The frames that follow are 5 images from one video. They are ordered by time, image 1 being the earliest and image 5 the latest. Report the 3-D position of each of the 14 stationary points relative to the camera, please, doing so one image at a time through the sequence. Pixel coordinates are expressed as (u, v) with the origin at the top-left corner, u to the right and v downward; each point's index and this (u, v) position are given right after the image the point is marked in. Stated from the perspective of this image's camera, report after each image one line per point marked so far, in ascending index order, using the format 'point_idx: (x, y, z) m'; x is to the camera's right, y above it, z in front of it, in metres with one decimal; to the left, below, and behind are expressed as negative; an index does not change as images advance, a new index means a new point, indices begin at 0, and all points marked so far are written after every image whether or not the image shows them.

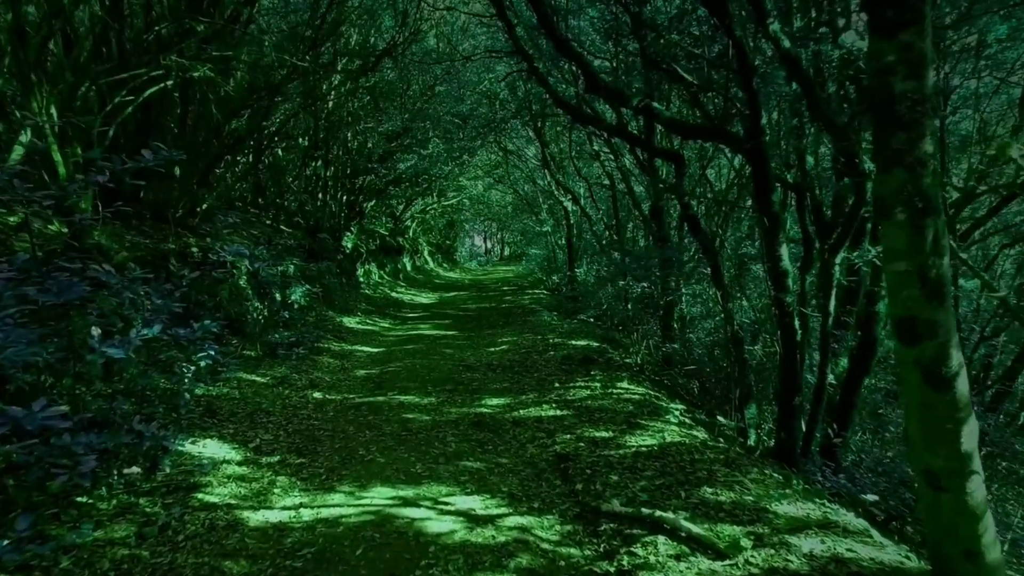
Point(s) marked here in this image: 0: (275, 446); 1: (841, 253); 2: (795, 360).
0: (-2.8, -1.9, +6.6) m
1: (+4.9, +0.5, +8.2) m
2: (+4.3, -1.1, +8.4) m
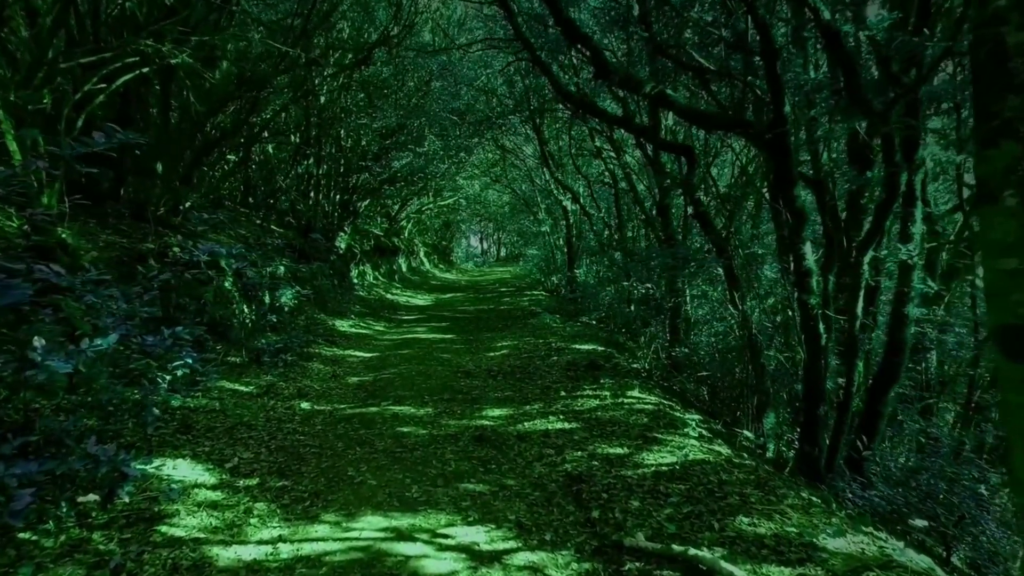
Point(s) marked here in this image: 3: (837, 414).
0: (-2.8, -1.9, +5.9) m
1: (+5.0, +0.5, +7.6) m
2: (+4.4, -1.1, +7.8) m
3: (+4.7, -1.8, +8.0) m
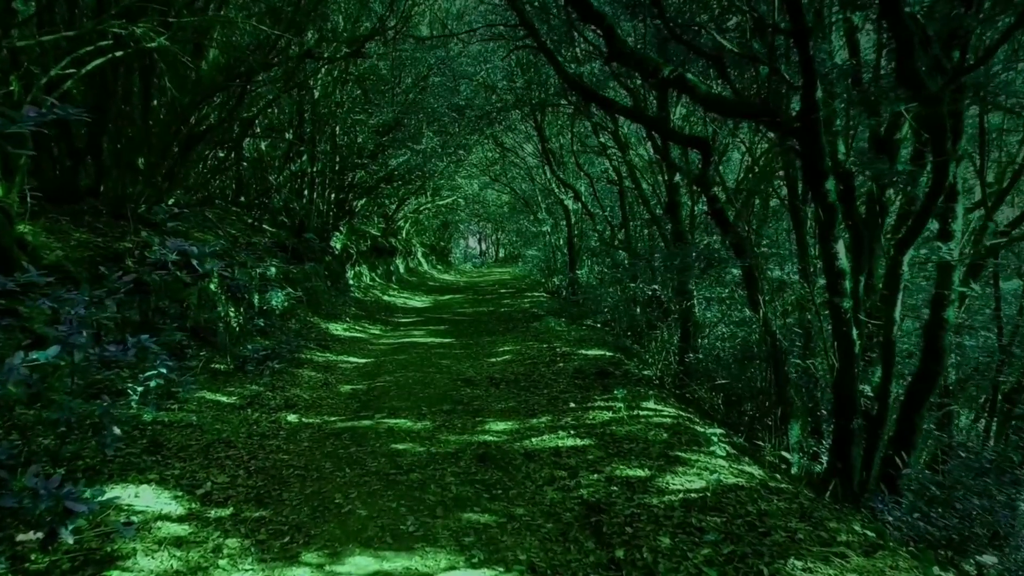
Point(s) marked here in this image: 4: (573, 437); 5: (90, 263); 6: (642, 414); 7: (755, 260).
0: (-2.7, -2.0, +5.3) m
1: (+5.1, +0.5, +7.0) m
2: (+4.4, -1.1, +7.2) m
3: (+4.8, -1.8, +7.3) m
4: (+0.7, -1.8, +6.7) m
5: (-6.3, +0.4, +8.2) m
6: (+1.8, -1.7, +7.4) m
7: (+3.9, +0.5, +8.9) m
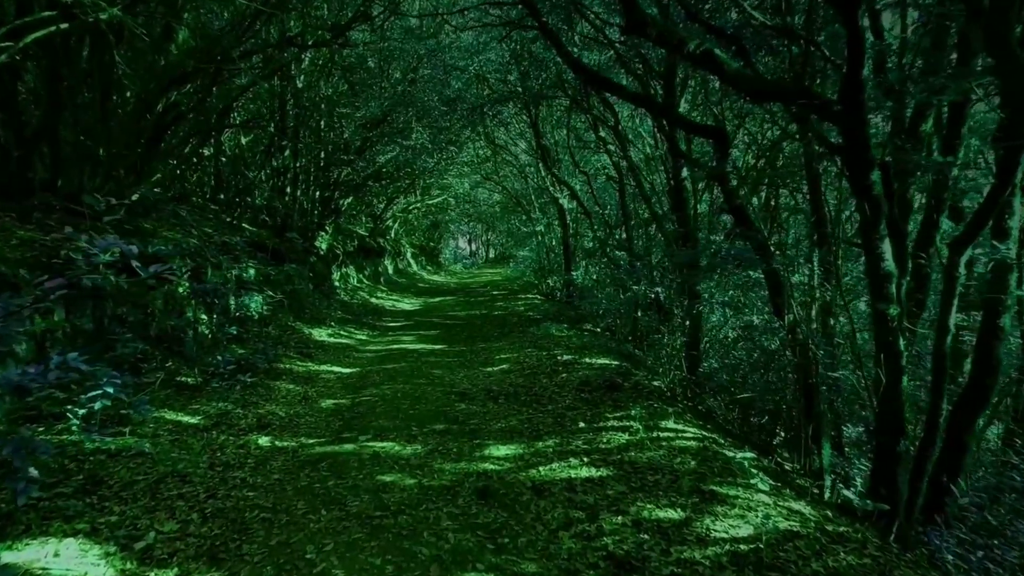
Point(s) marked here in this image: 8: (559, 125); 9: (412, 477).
0: (-2.6, -2.0, +4.3) m
1: (+5.1, +0.4, +6.2) m
2: (+4.5, -1.2, +6.4) m
3: (+4.8, -1.9, +6.5) m
4: (+0.8, -1.9, +5.8) m
5: (-6.2, +0.3, +7.1) m
6: (+1.8, -1.7, +6.5) m
7: (+3.9, +0.4, +8.1) m
8: (+1.7, +5.9, +20.0) m
9: (-1.0, -2.0, +5.7) m
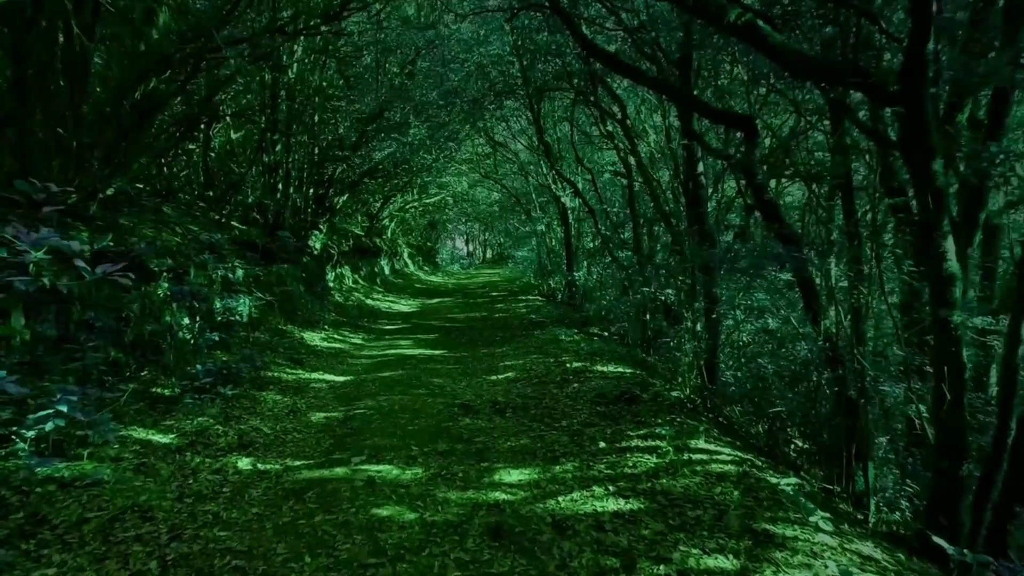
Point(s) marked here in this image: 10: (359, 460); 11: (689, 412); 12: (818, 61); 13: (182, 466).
0: (-2.5, -2.1, +3.5) m
1: (+5.2, +0.4, +5.5) m
2: (+4.6, -1.2, +5.6) m
3: (+5.0, -1.9, +5.8) m
4: (+0.9, -1.9, +5.0) m
5: (-6.1, +0.3, +6.3) m
6: (+1.9, -1.8, +5.8) m
7: (+4.1, +0.4, +7.3) m
8: (+1.8, +5.9, +19.2) m
9: (-0.9, -2.0, +4.9) m
10: (-1.7, -1.9, +6.1) m
11: (+2.5, -1.8, +7.7) m
12: (+3.1, +2.3, +5.5) m
13: (-3.5, -1.9, +5.7) m
